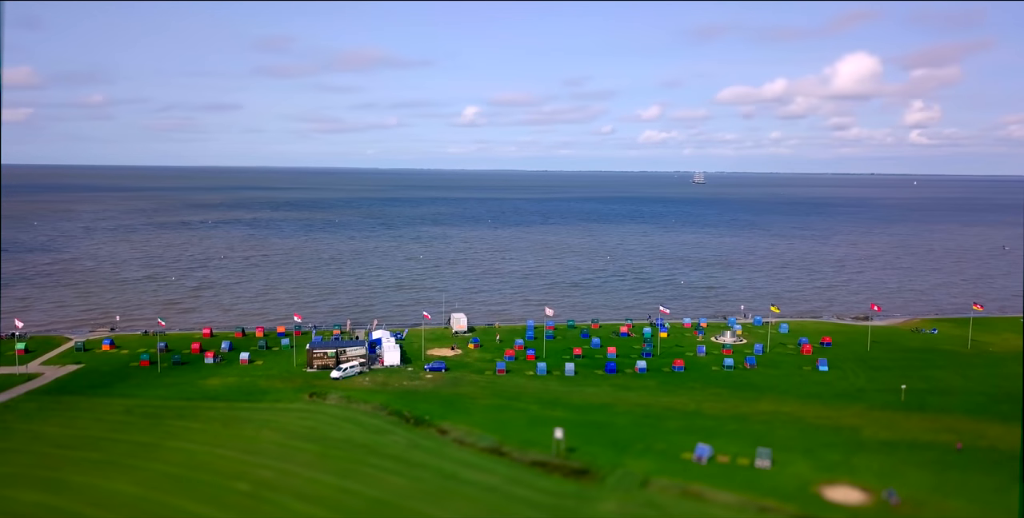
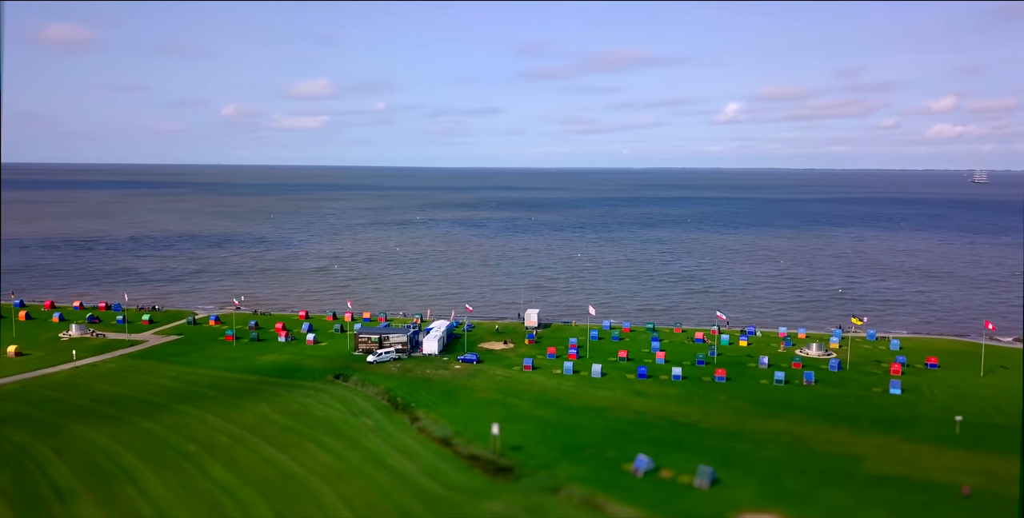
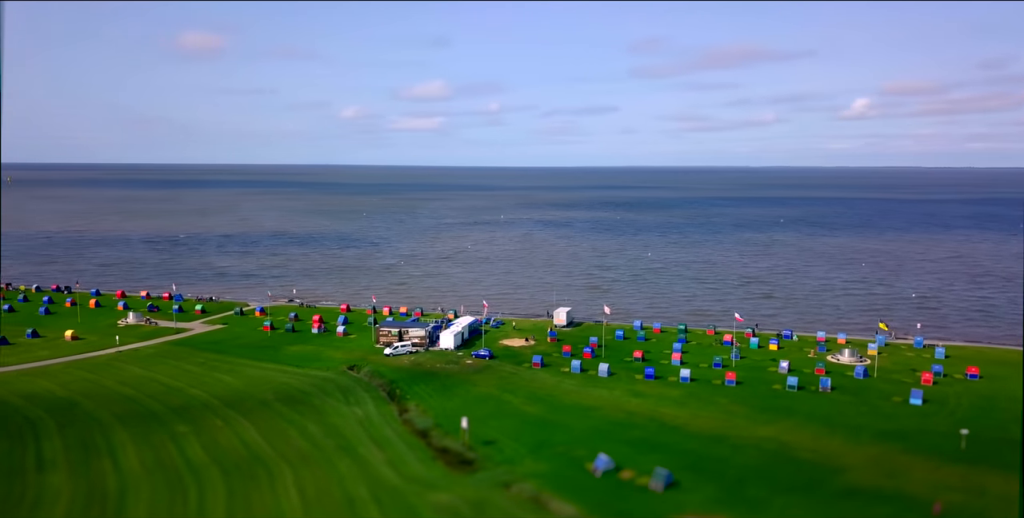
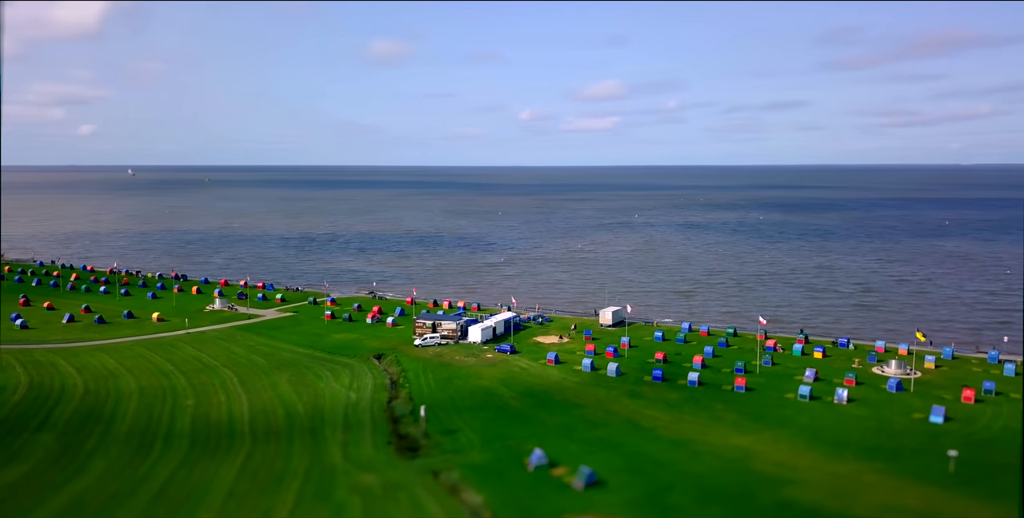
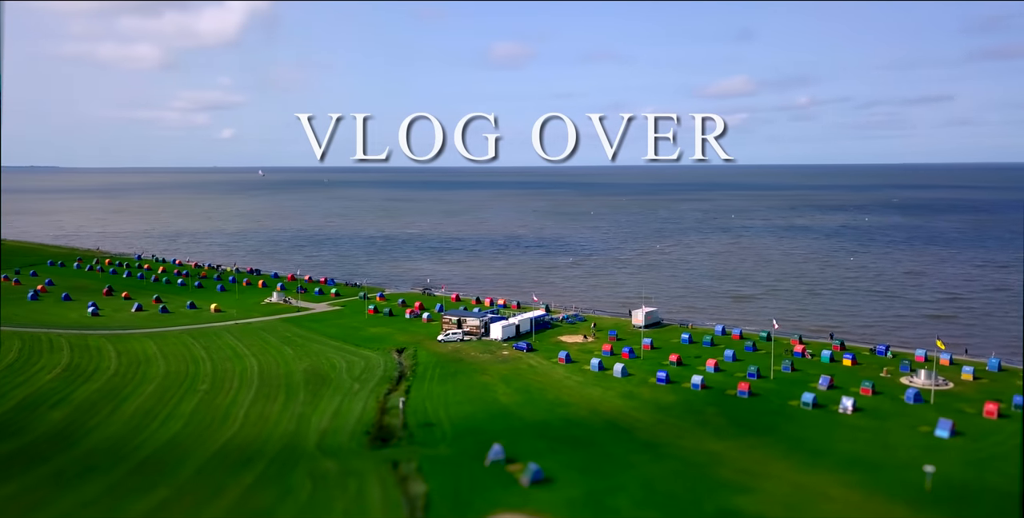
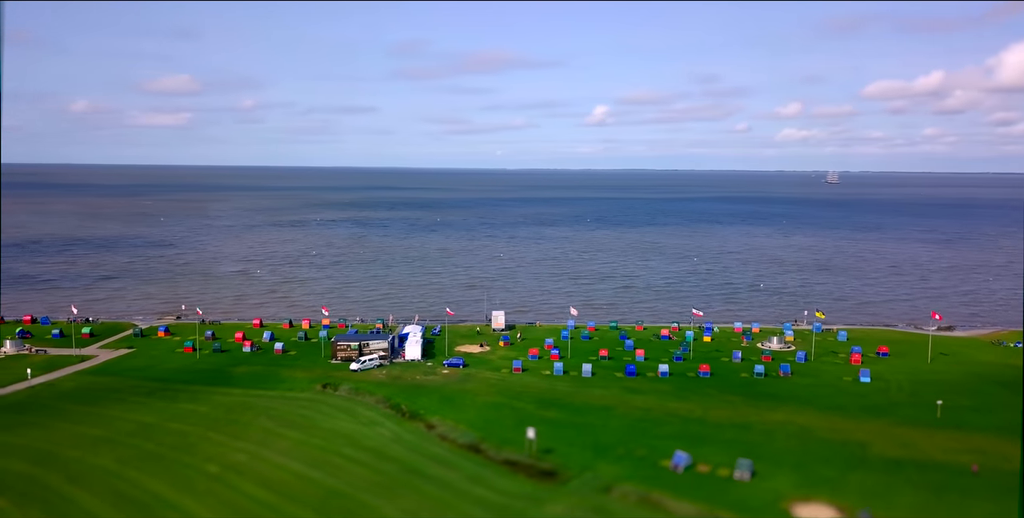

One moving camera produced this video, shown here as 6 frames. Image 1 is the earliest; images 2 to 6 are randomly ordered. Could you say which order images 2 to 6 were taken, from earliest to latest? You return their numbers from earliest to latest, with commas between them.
6, 2, 3, 4, 5
